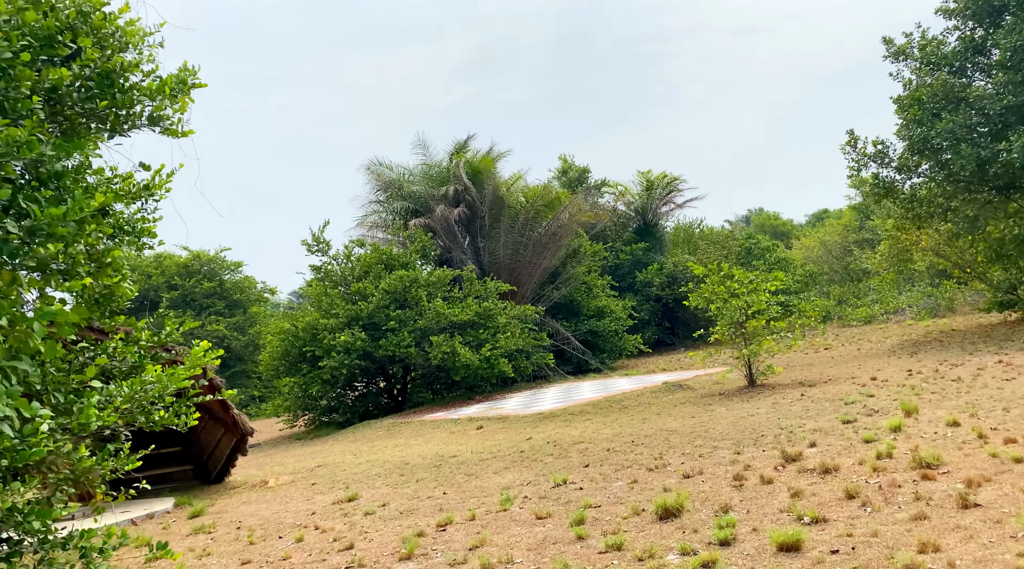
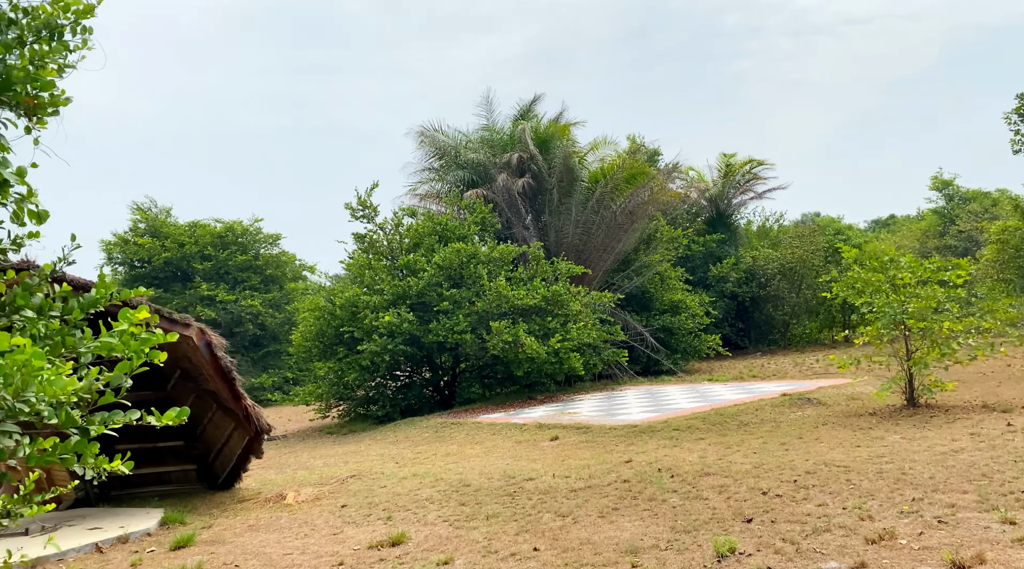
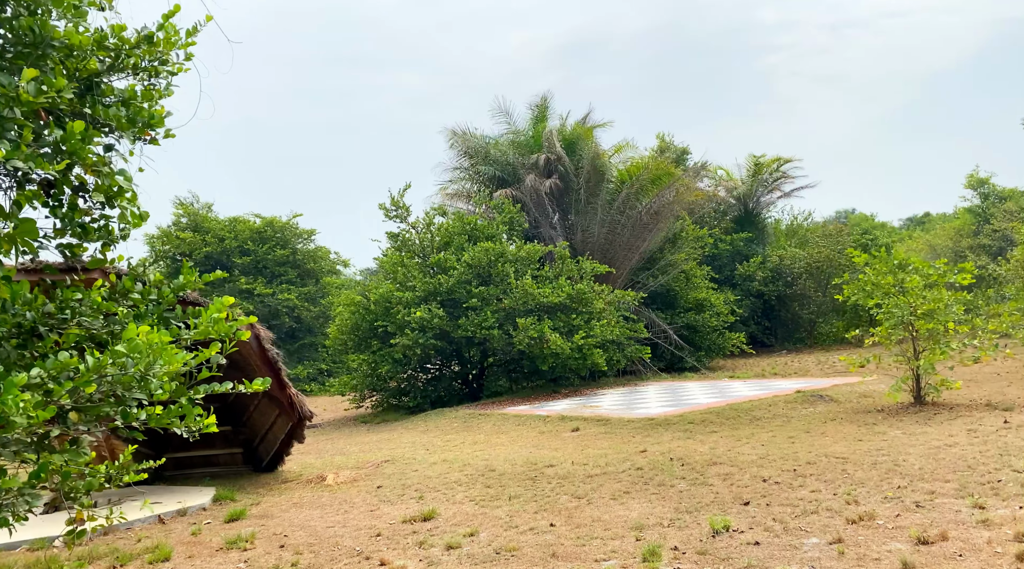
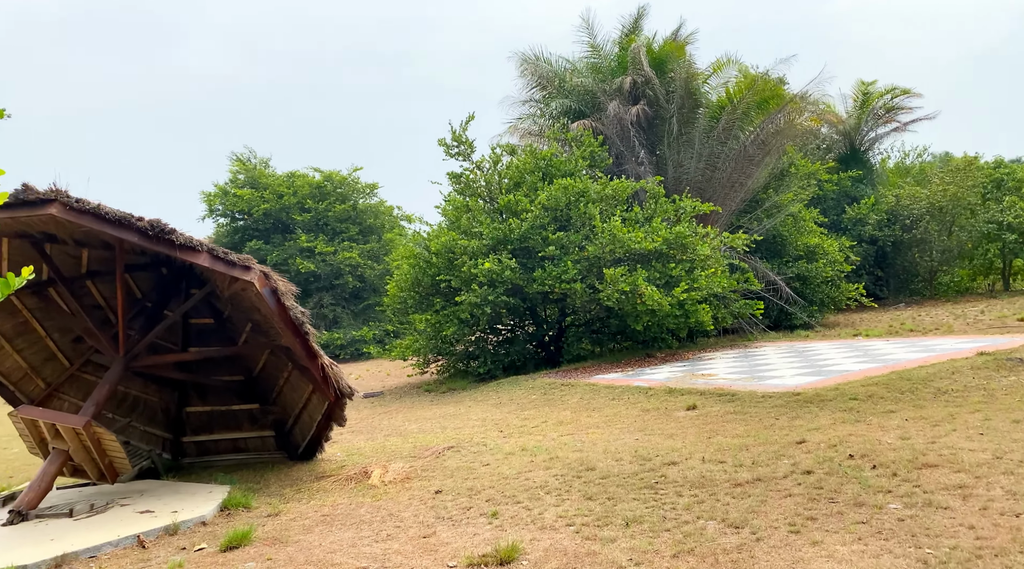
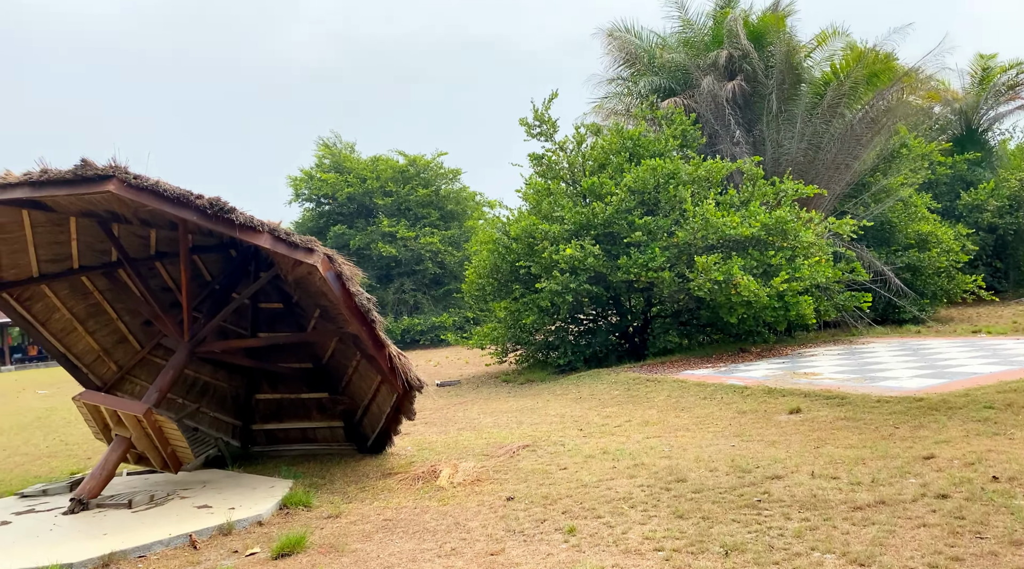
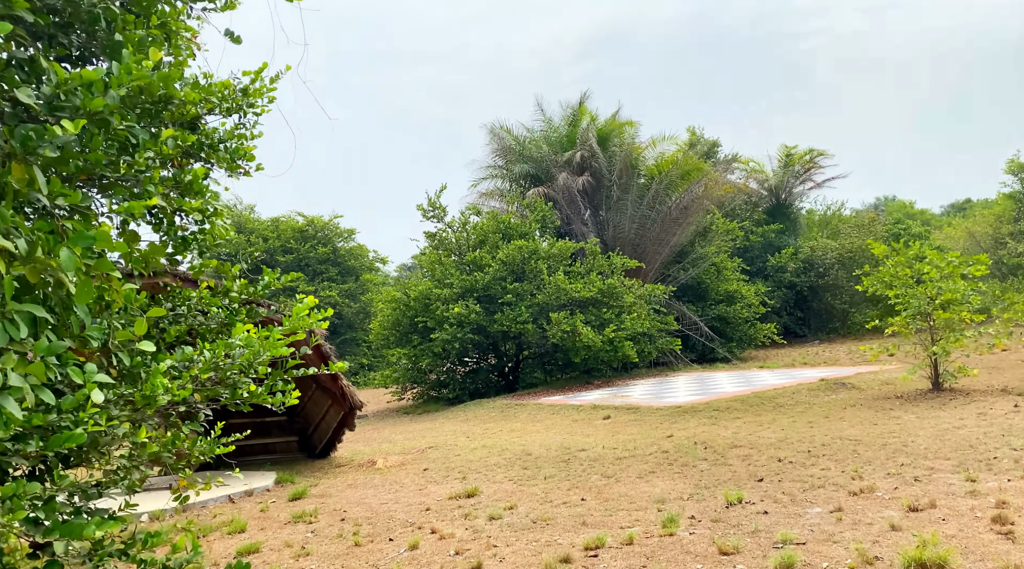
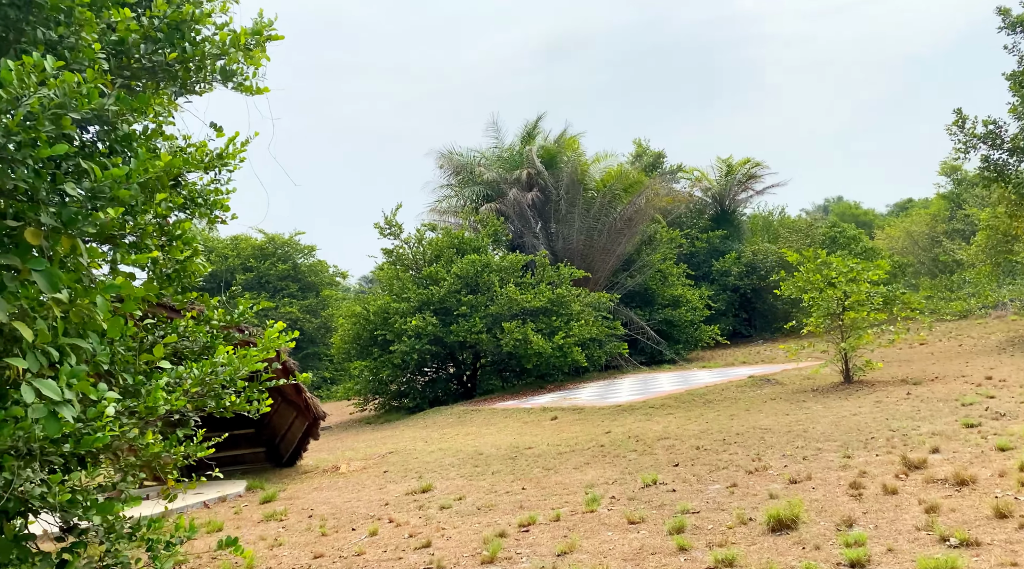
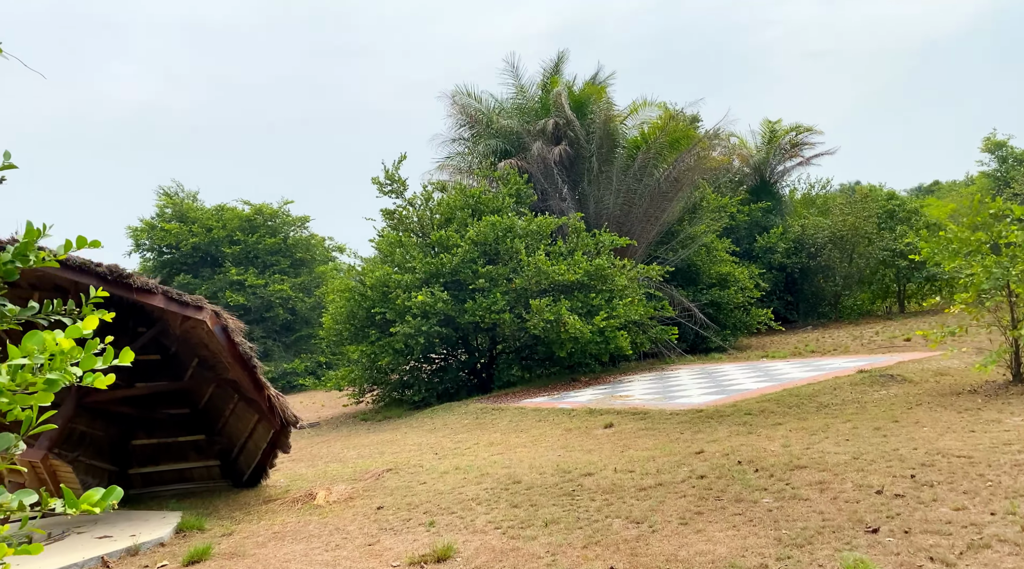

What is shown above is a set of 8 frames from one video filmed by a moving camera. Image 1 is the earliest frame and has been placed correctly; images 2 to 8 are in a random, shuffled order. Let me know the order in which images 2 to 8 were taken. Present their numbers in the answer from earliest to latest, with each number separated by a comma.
7, 6, 3, 2, 8, 4, 5
